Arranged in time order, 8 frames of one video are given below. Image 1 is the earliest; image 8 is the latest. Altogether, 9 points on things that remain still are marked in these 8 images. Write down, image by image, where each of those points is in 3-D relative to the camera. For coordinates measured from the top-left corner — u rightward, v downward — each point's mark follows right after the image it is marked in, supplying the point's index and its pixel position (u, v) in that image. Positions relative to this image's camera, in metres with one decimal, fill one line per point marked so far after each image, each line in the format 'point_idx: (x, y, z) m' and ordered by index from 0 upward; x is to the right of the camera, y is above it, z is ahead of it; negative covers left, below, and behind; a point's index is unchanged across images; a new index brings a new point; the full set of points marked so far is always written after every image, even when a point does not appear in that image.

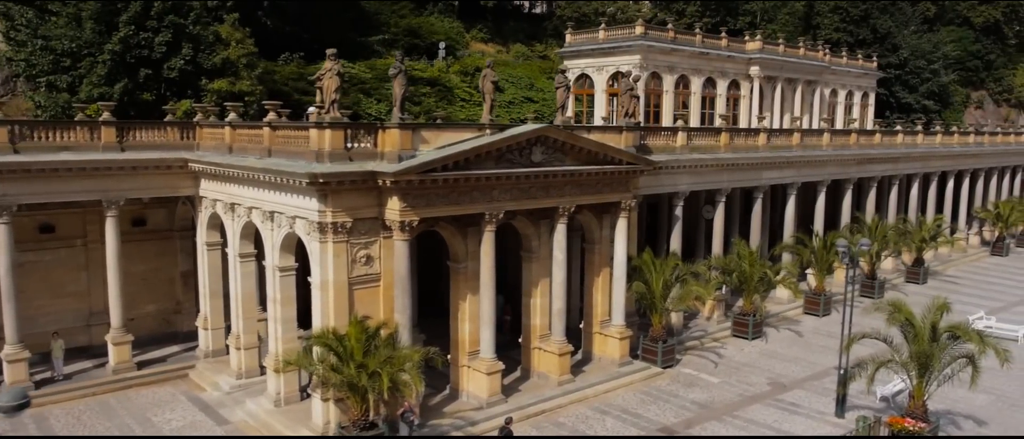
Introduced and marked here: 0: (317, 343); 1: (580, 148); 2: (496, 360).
0: (-3.5, -2.2, +15.3) m
1: (+1.5, +1.6, +19.2) m
2: (-0.3, -3.0, +18.3) m
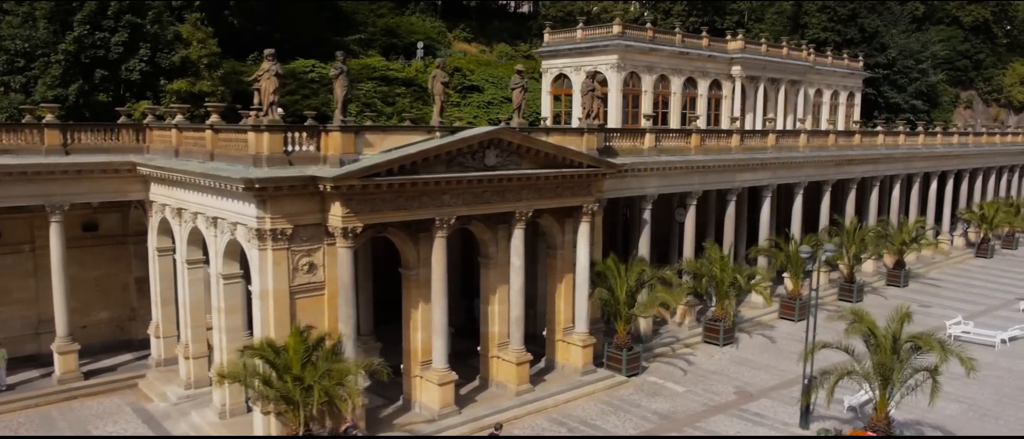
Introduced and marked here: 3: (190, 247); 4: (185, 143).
0: (-4.5, -2.3, +14.7) m
1: (+0.5, +1.5, +18.7) m
2: (-1.3, -3.1, +17.7) m
3: (-7.1, -0.6, +18.9) m
4: (-7.2, +1.7, +18.7) m
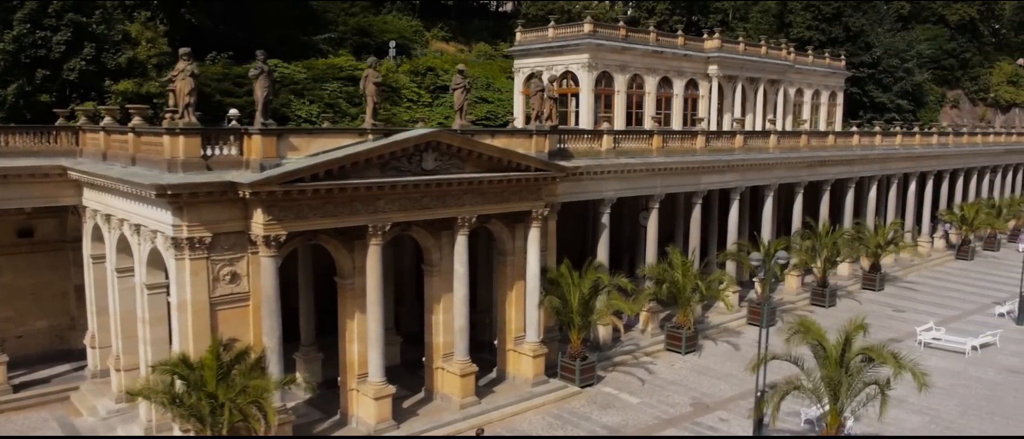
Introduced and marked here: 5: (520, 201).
0: (-5.7, -2.5, +13.9) m
1: (-0.7, +1.4, +17.9) m
2: (-2.5, -3.3, +17.0) m
3: (-8.3, -0.8, +18.1) m
4: (-8.4, +1.5, +17.9) m
5: (+0.2, +0.4, +19.4) m
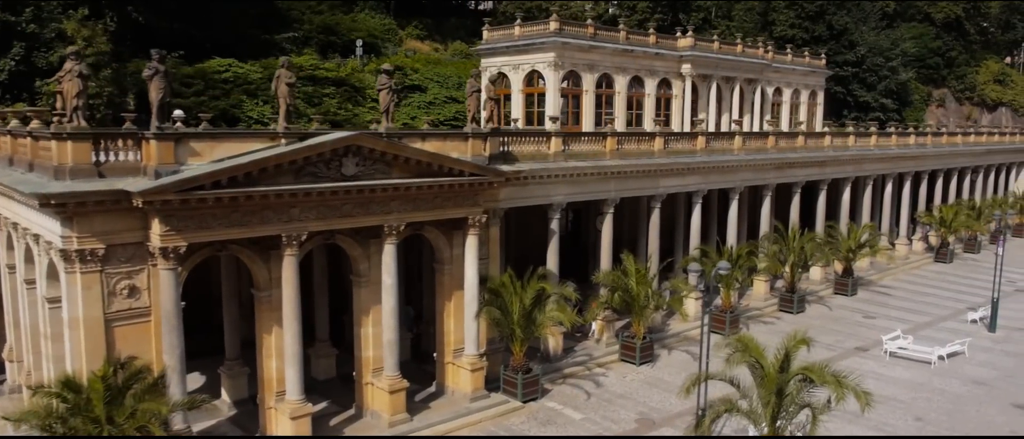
0: (-7.0, -2.6, +13.0) m
1: (-2.1, +1.2, +16.9) m
2: (-3.9, -3.4, +16.0) m
3: (-9.7, -0.9, +17.1) m
4: (-9.8, +1.4, +16.9) m
5: (-1.2, +0.3, +18.4) m
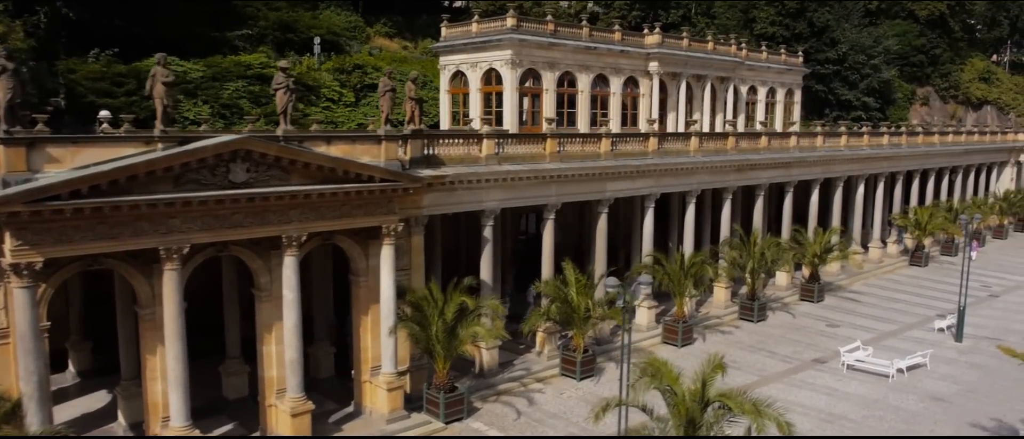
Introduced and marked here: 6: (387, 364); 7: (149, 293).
0: (-8.7, -2.8, +11.7) m
1: (-3.8, +1.0, +15.7) m
2: (-5.6, -3.6, +14.7) m
3: (-11.4, -1.1, +15.8) m
4: (-11.4, +1.2, +15.6) m
5: (-2.9, +0.1, +17.1) m
6: (-2.6, -3.0, +18.0) m
7: (-6.3, -1.3, +14.8) m
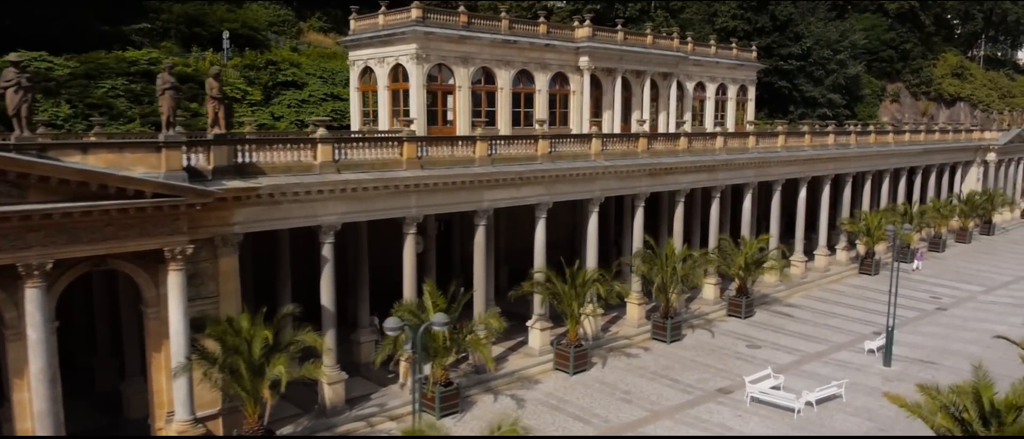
0: (-12.0, -3.3, +9.0) m
1: (-7.1, +0.6, +13.0) m
2: (-8.9, -4.0, +12.0) m
3: (-14.7, -1.5, +13.1) m
4: (-14.7, +0.8, +12.9) m
5: (-6.2, -0.3, +14.4) m
6: (-5.9, -3.4, +15.3) m
7: (-9.6, -1.6, +12.0) m
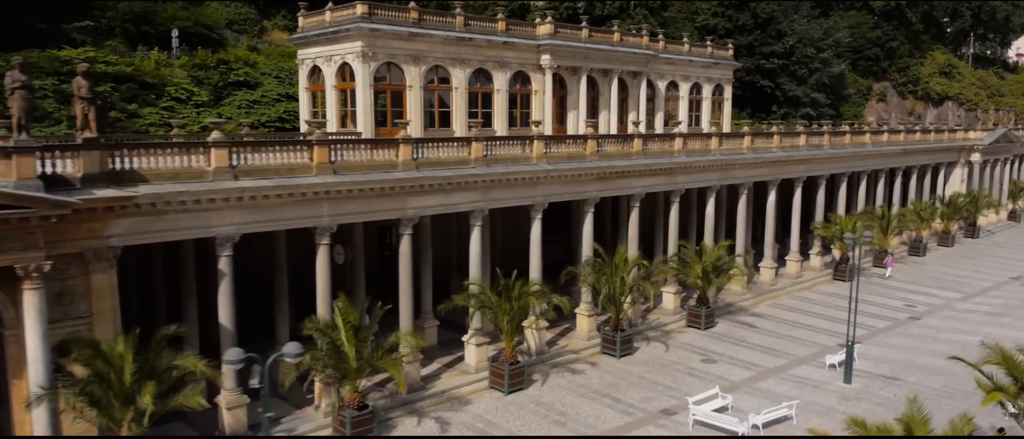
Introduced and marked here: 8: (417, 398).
0: (-13.6, -3.5, +7.5) m
1: (-8.8, +0.4, +11.5) m
2: (-10.5, -4.2, +10.6) m
3: (-16.4, -1.8, +11.6) m
4: (-16.4, +0.5, +11.4) m
5: (-7.9, -0.5, +13.0) m
6: (-7.6, -3.6, +13.9) m
7: (-11.3, -1.9, +10.6) m
8: (-2.2, -4.1, +19.8) m
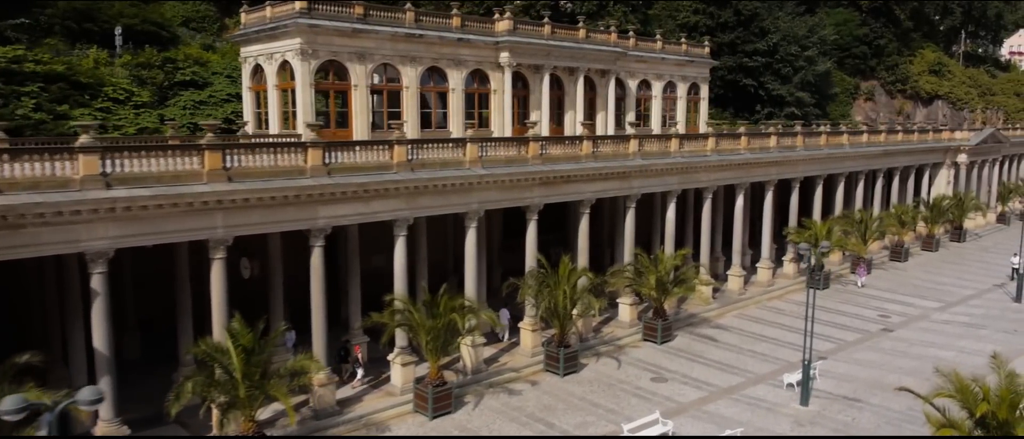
0: (-15.3, -3.7, +5.9) m
1: (-10.5, +0.2, +9.9) m
2: (-12.2, -4.5, +8.9) m
3: (-18.1, -2.0, +10.0) m
4: (-18.1, +0.3, +9.8) m
5: (-9.6, -0.8, +11.3) m
6: (-9.3, -3.9, +12.2) m
7: (-13.0, -2.1, +9.0) m
8: (-3.9, -4.4, +18.1) m
